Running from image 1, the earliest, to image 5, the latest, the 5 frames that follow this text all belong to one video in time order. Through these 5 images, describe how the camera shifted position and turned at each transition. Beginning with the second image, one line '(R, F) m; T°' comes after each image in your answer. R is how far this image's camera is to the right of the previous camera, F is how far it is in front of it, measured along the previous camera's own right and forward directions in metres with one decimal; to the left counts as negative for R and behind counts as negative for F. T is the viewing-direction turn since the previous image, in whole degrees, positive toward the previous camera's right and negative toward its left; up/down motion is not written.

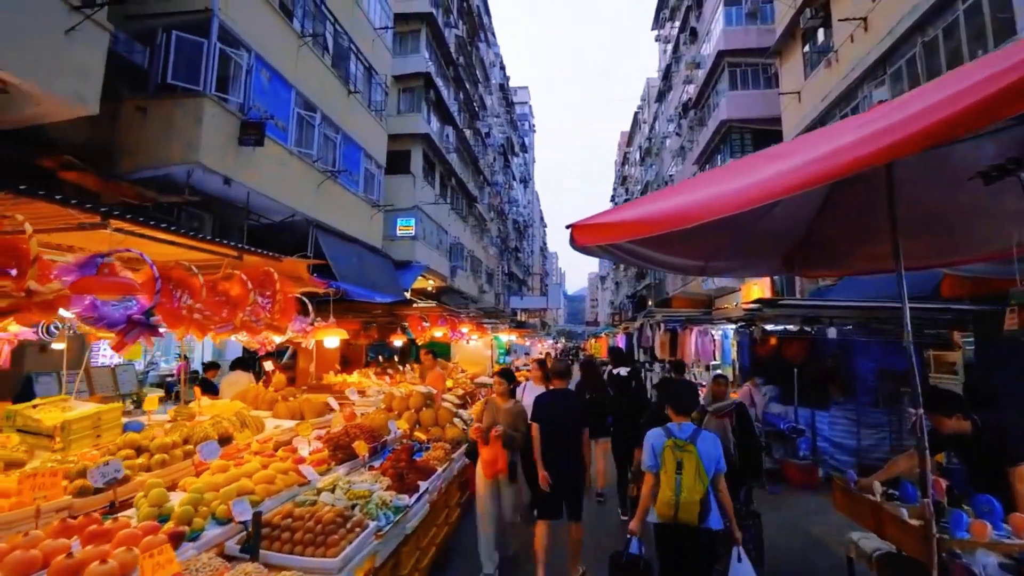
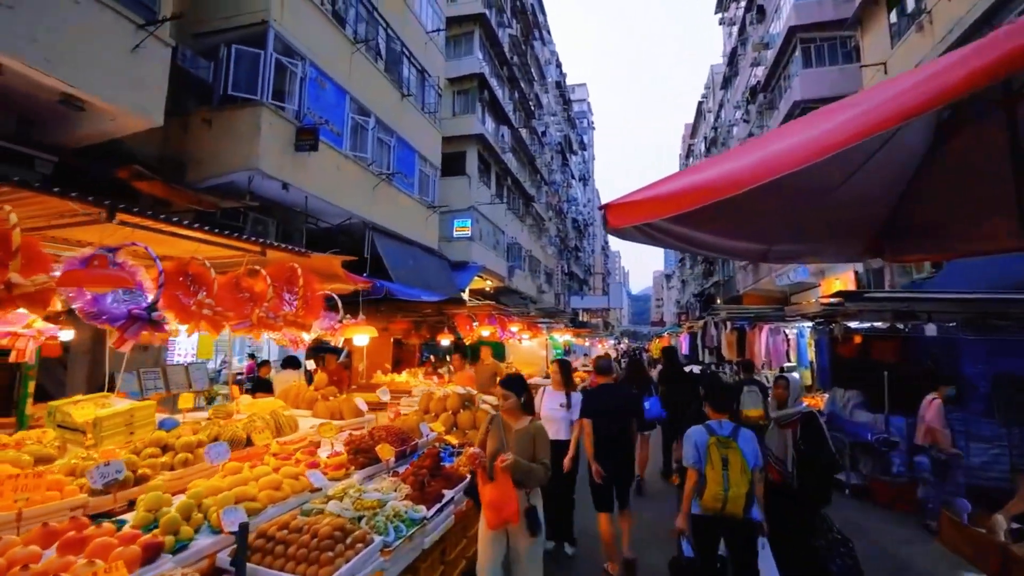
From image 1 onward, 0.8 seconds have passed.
(+0.2, +0.4) m; -7°
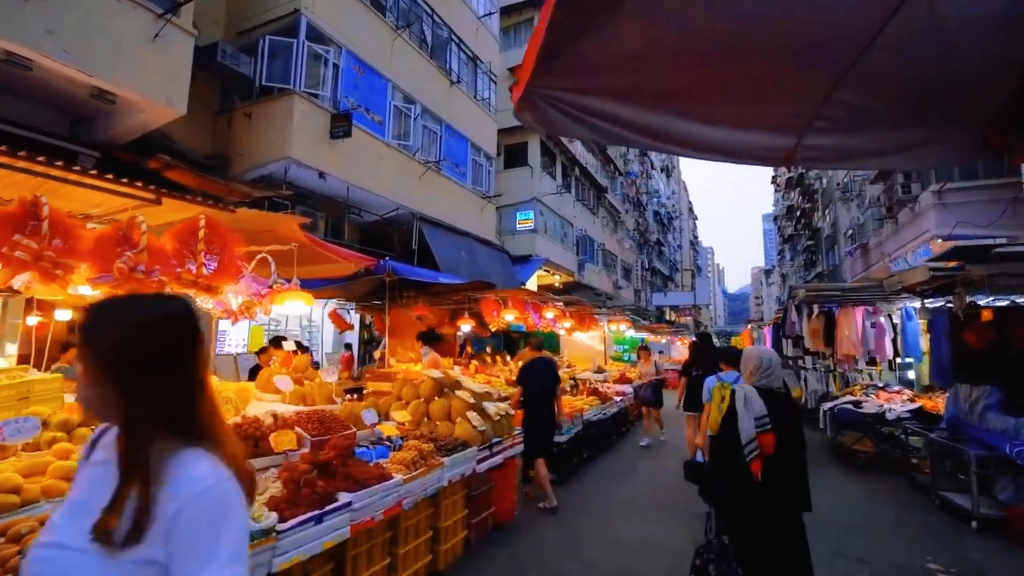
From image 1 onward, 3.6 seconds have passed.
(+0.9, +1.0) m; -10°
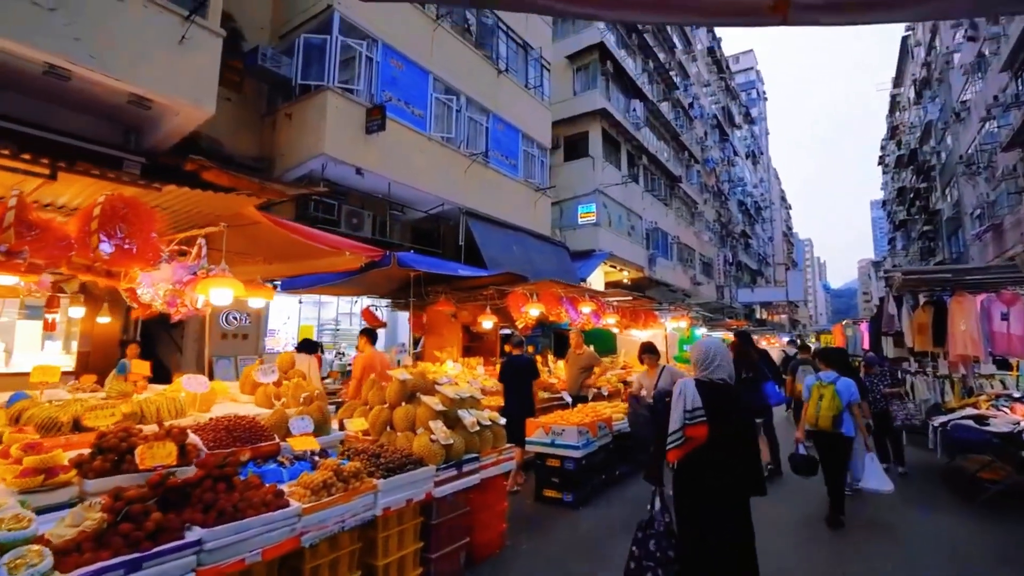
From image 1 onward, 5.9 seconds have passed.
(+0.7, +0.8) m; -9°
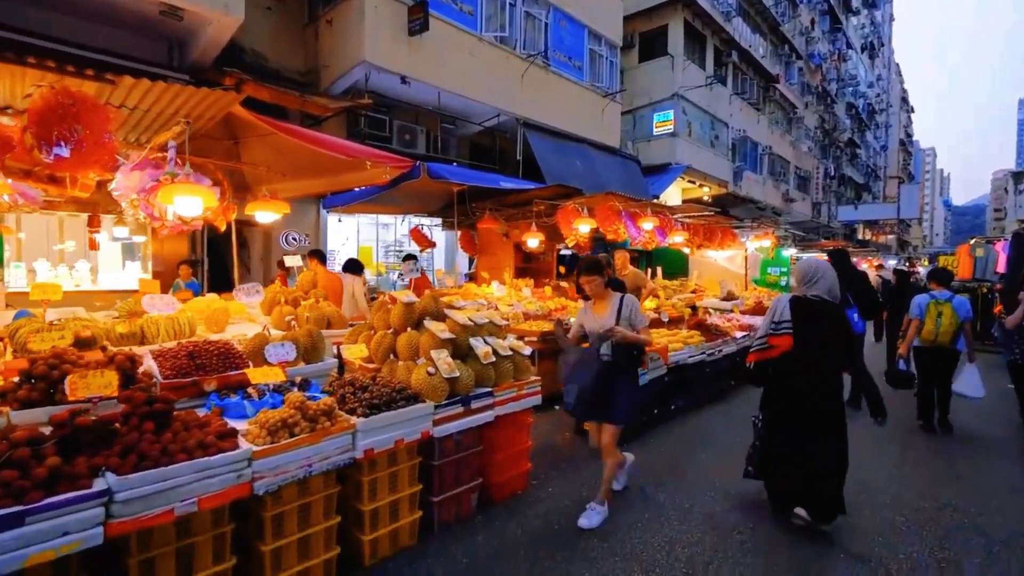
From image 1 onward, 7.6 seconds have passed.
(+0.3, +0.7) m; -9°
